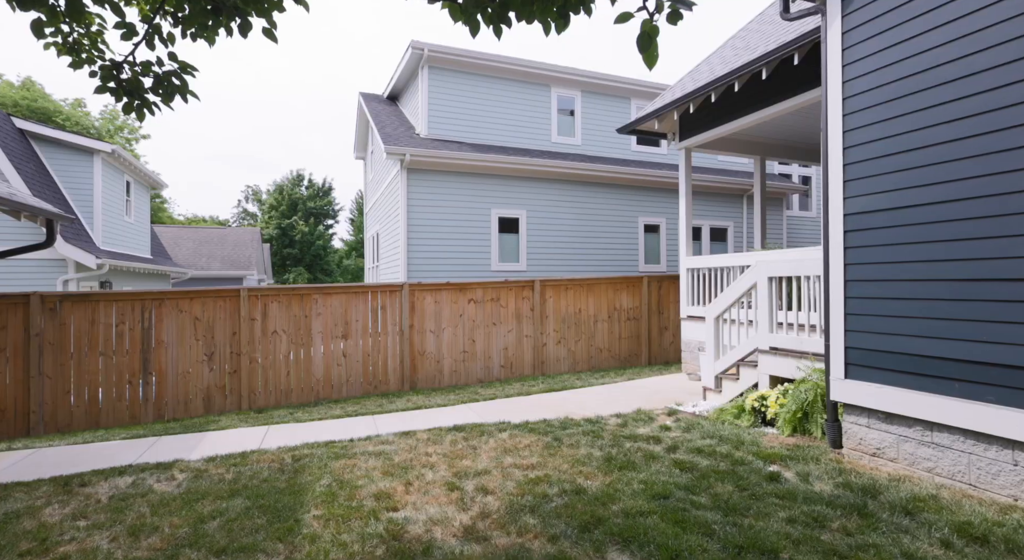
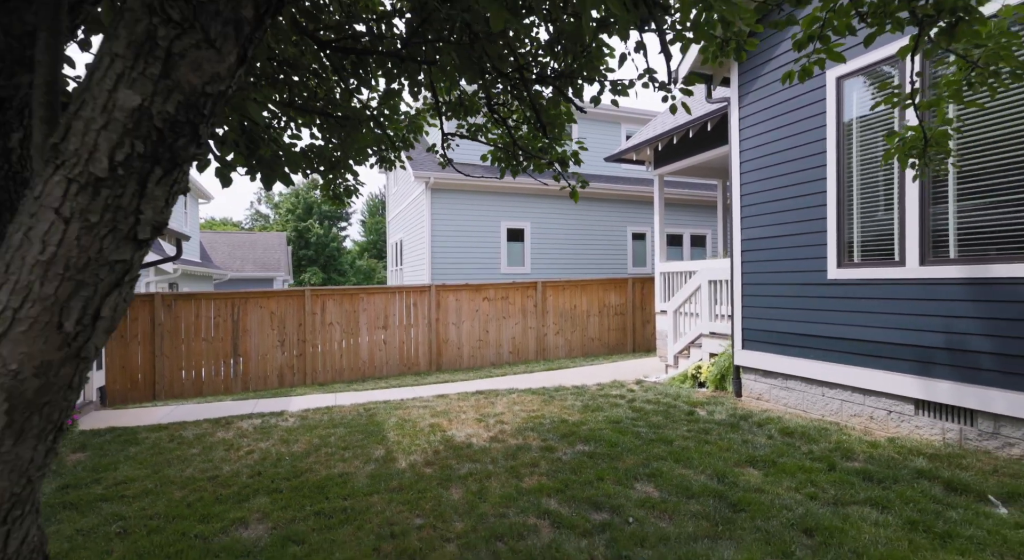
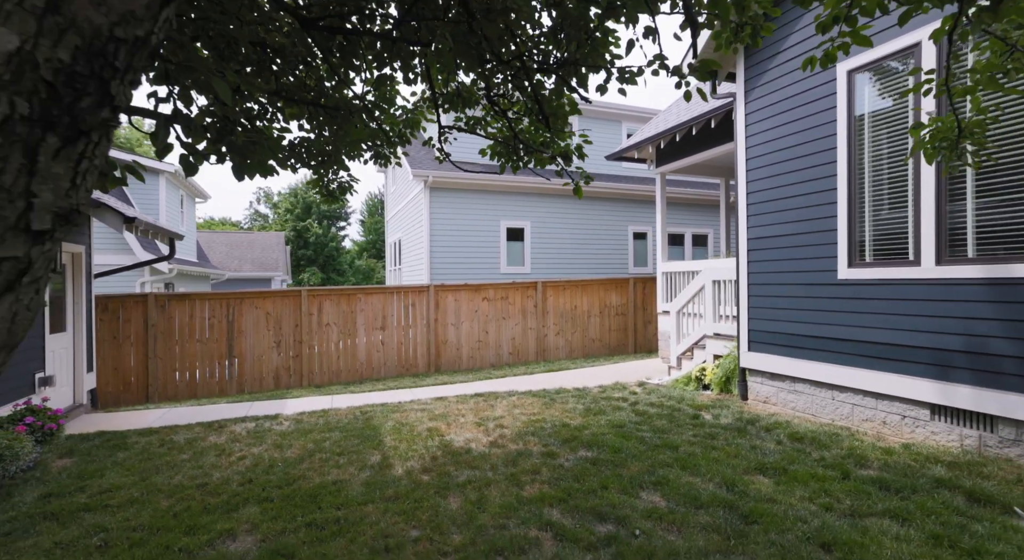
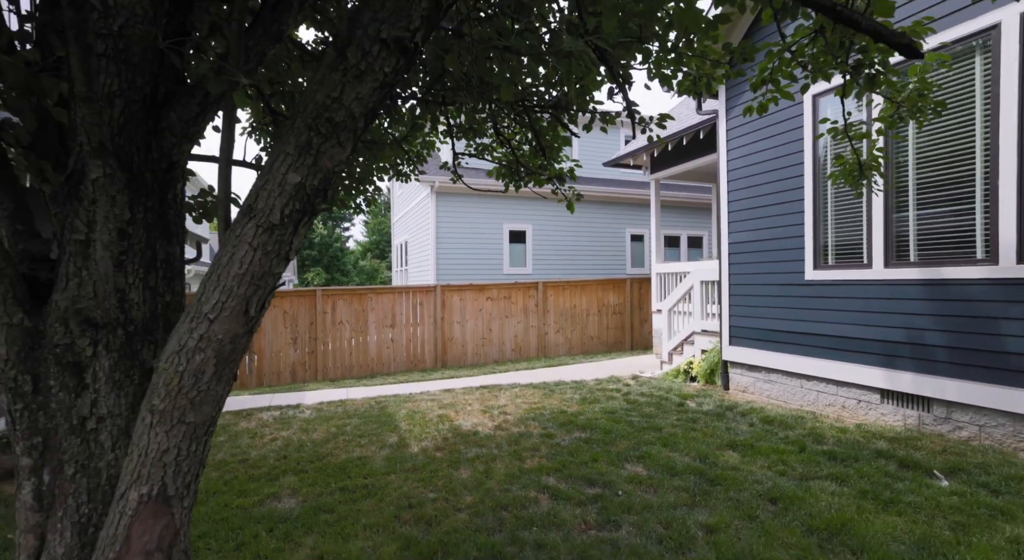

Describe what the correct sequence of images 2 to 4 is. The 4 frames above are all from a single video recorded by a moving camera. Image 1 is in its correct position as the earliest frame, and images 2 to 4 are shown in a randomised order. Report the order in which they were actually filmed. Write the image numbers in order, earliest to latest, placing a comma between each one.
3, 2, 4
